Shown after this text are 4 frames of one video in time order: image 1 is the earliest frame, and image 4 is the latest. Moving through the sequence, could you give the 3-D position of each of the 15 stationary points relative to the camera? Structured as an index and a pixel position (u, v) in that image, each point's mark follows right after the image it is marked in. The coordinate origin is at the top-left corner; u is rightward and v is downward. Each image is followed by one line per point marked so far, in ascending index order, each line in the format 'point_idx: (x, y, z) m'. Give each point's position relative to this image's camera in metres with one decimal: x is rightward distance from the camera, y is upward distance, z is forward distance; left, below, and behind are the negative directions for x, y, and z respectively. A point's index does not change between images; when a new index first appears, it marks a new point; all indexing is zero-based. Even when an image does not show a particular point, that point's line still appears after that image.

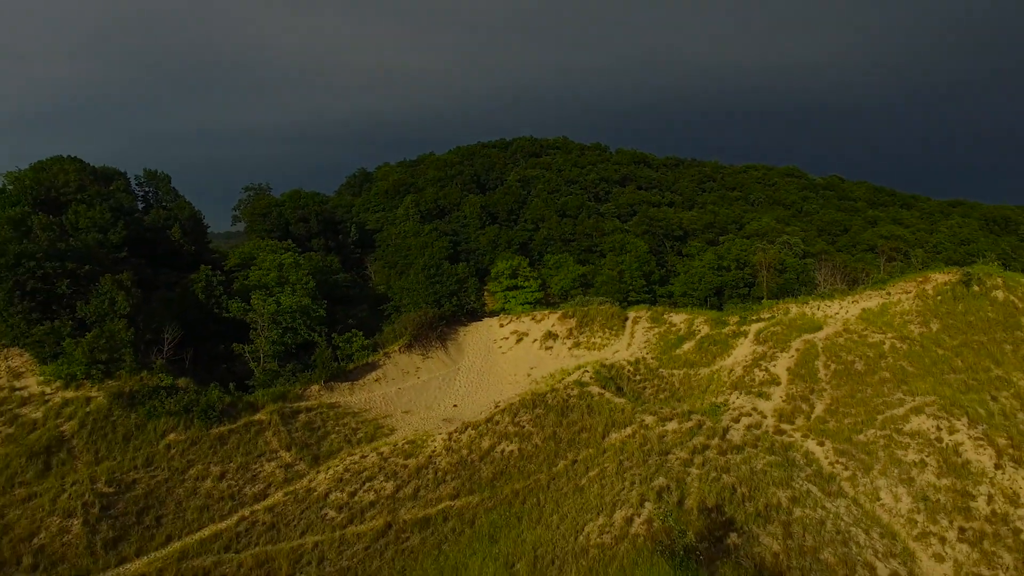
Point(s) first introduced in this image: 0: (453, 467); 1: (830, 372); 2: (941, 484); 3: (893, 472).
0: (-1.1, -3.3, +15.9) m
1: (+7.1, -1.8, +18.8) m
2: (+6.7, -3.0, +13.3) m
3: (+6.2, -3.0, +13.9) m
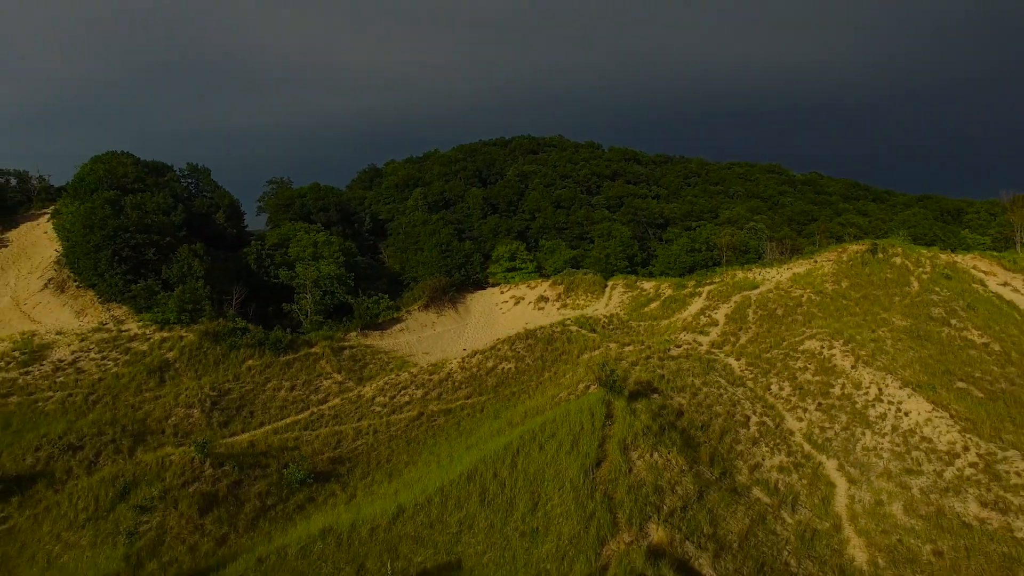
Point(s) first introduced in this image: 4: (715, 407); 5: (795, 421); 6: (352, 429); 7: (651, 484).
0: (-1.1, -2.3, +21.4) m
1: (+7.0, -0.7, +24.2) m
2: (+6.6, -2.0, +18.8) m
3: (+6.2, -1.9, +19.4) m
4: (+3.8, -2.2, +16.1) m
5: (+5.6, -2.6, +17.0) m
6: (-3.5, -3.1, +18.7) m
7: (+1.7, -2.4, +10.9) m
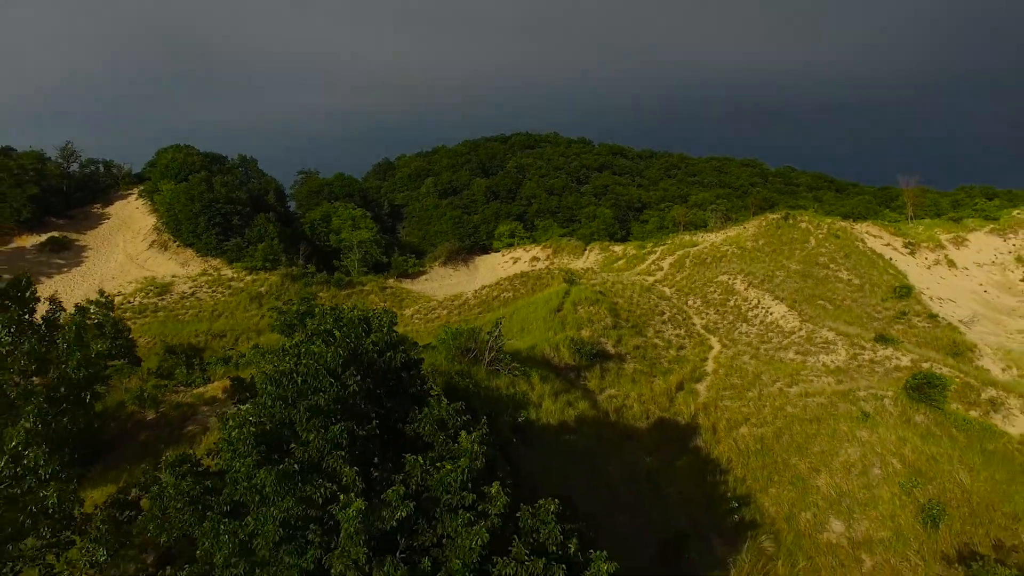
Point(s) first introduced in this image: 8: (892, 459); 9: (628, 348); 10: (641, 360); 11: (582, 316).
0: (-1.2, -0.5, +29.9) m
1: (+7.0, +1.0, +32.8) m
2: (+6.6, -0.3, +27.3) m
3: (+6.1, -0.2, +27.9) m
4: (+3.8, -0.5, +24.6) m
5: (+5.6, -0.9, +25.6) m
6: (-3.6, -1.4, +27.3) m
7: (+1.7, -0.7, +19.5) m
8: (+5.2, -2.4, +11.8) m
9: (+2.5, -1.3, +18.2) m
10: (+2.7, -1.5, +17.8) m
11: (+1.6, -0.6, +19.5) m
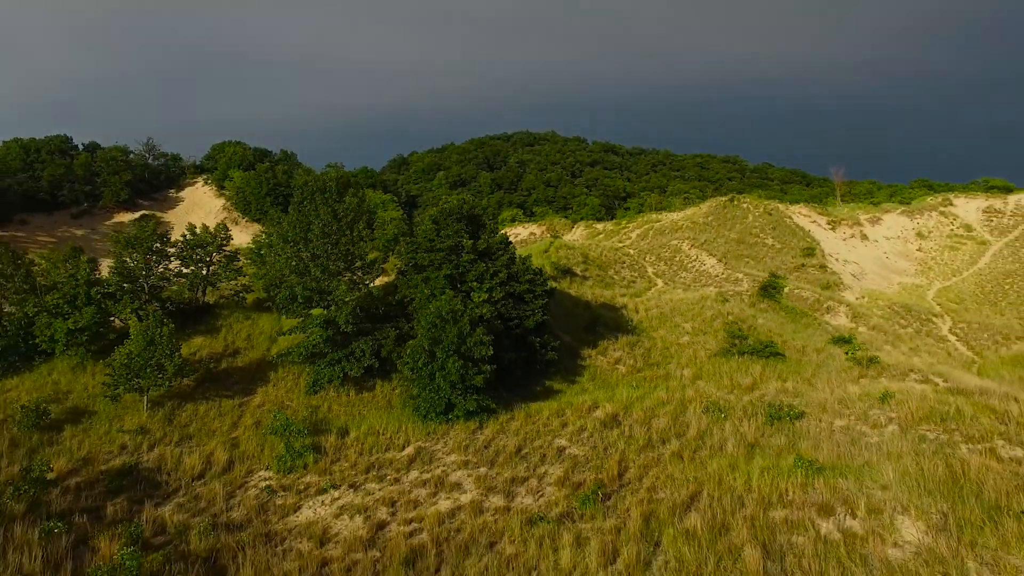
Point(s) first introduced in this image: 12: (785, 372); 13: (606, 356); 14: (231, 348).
0: (-1.1, +1.2, +39.0) m
1: (+7.1, +2.7, +41.8) m
2: (+6.7, +1.4, +36.4) m
3: (+6.2, +1.5, +37.0) m
4: (+3.9, +1.2, +33.7) m
5: (+5.7, +0.8, +34.6) m
6: (-3.5, +0.4, +36.3) m
7: (+1.8, +1.0, +28.5) m
8: (+5.3, -0.7, +20.9) m
9: (+2.6, +0.4, +27.3) m
10: (+2.8, +0.2, +26.9) m
11: (+1.7, +1.0, +28.6) m
12: (+4.9, -1.5, +15.4) m
13: (+1.8, -1.3, +16.1) m
14: (-5.0, -1.1, +15.2) m
